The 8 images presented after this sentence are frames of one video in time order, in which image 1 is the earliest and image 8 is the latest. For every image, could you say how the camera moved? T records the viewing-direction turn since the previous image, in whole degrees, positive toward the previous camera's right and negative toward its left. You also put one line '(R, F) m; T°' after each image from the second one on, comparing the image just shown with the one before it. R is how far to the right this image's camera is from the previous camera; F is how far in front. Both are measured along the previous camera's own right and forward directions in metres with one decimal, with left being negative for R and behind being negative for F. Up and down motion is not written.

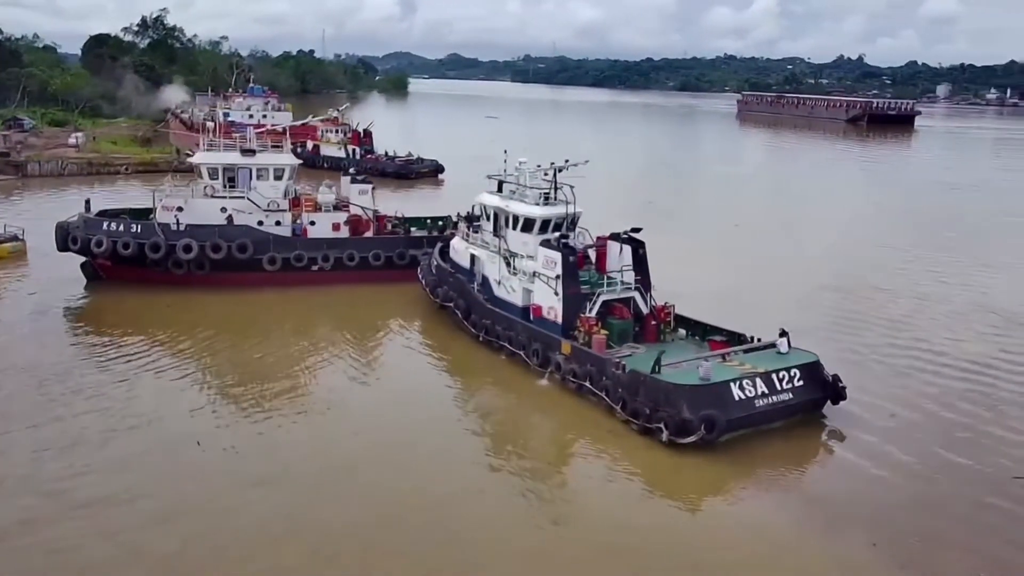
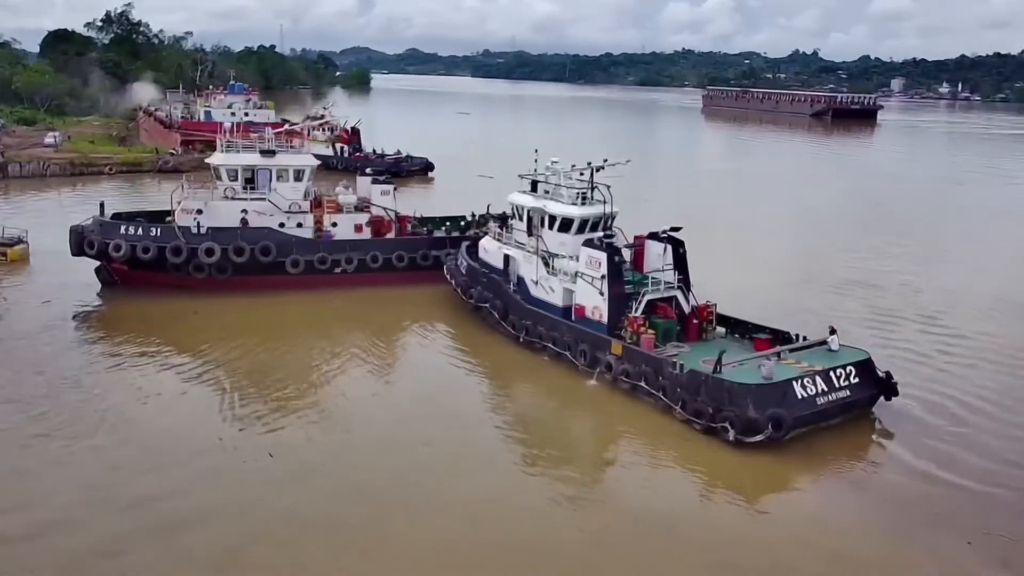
(-1.1, +0.1) m; +3°
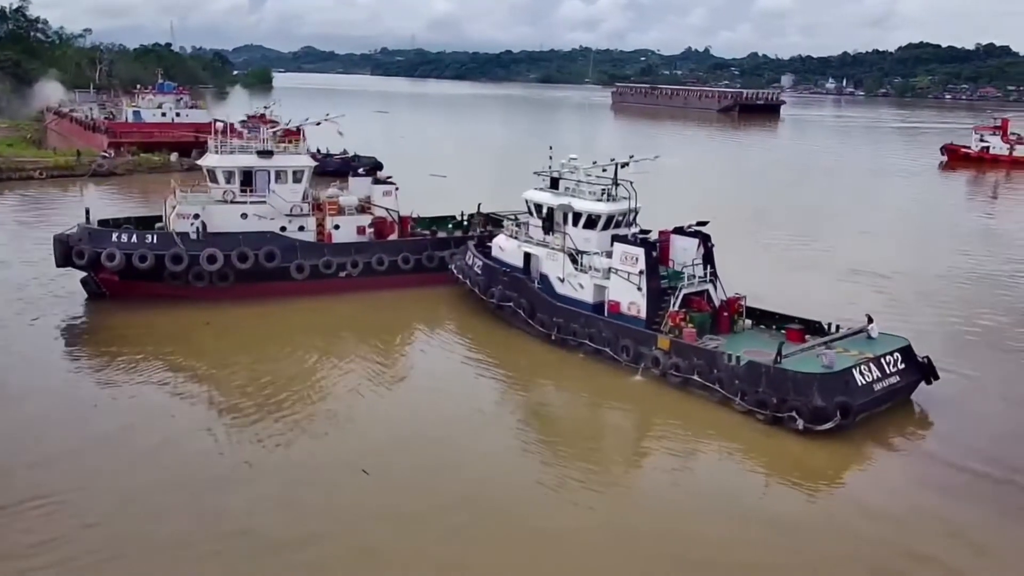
(-1.8, +0.2) m; +6°
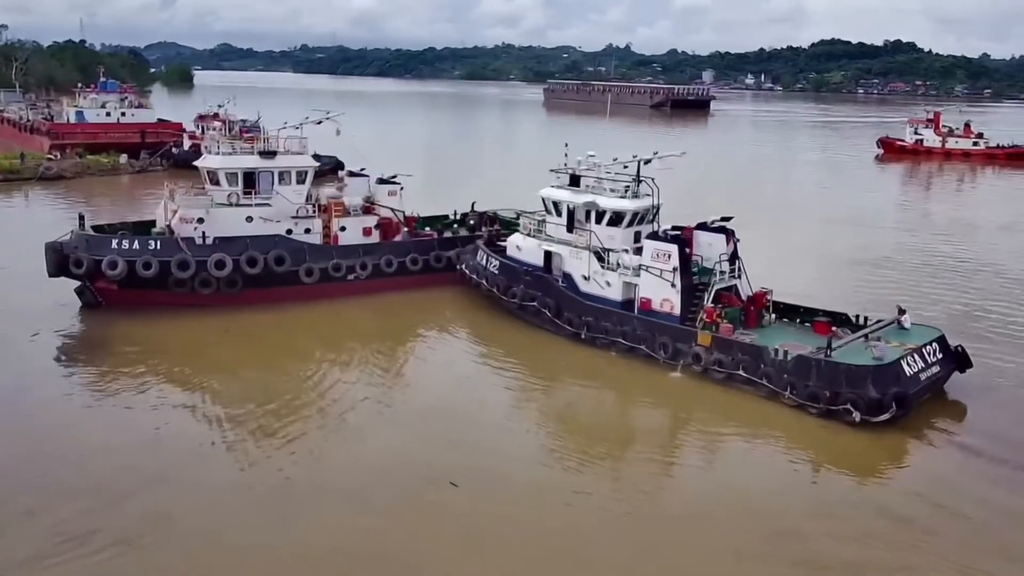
(-1.4, +0.3) m; +5°
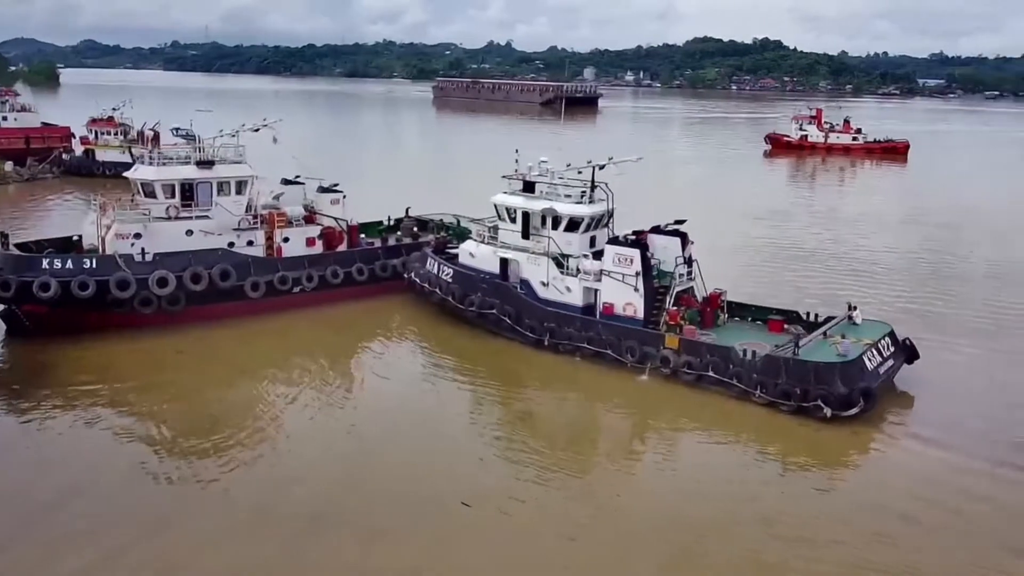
(-1.0, +0.2) m; +7°
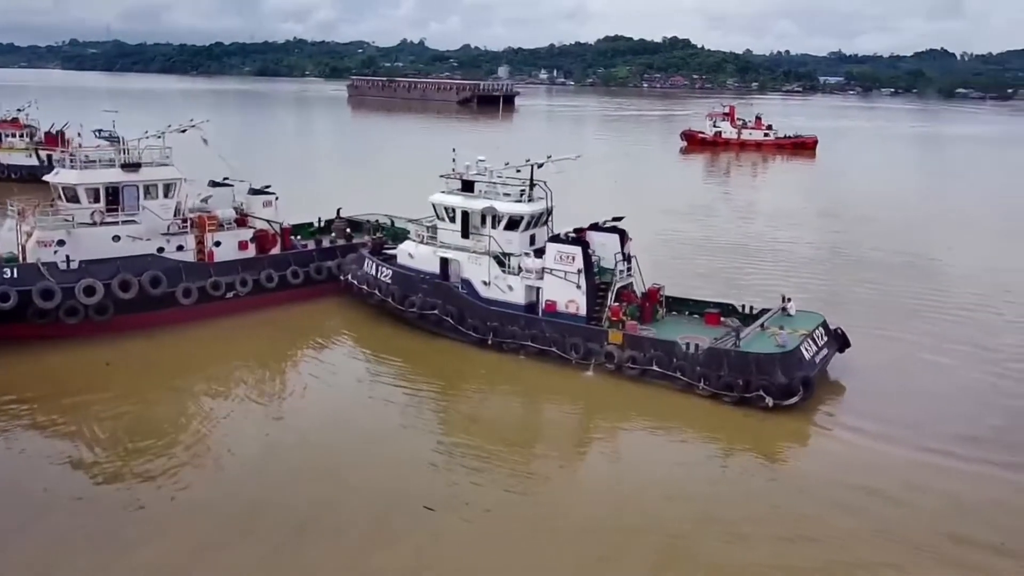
(-0.3, 0.0) m; +5°
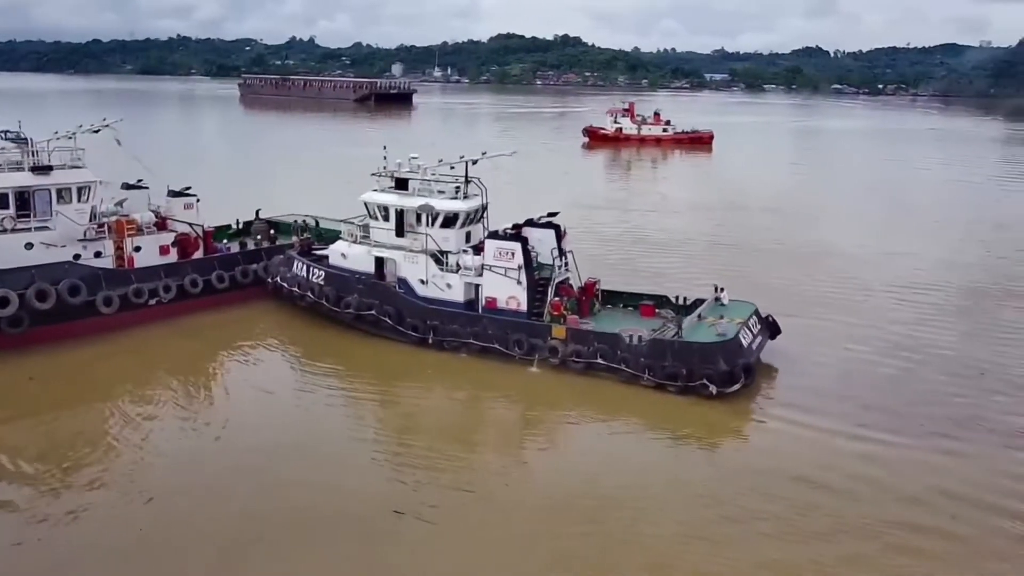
(-0.6, +0.1) m; +6°
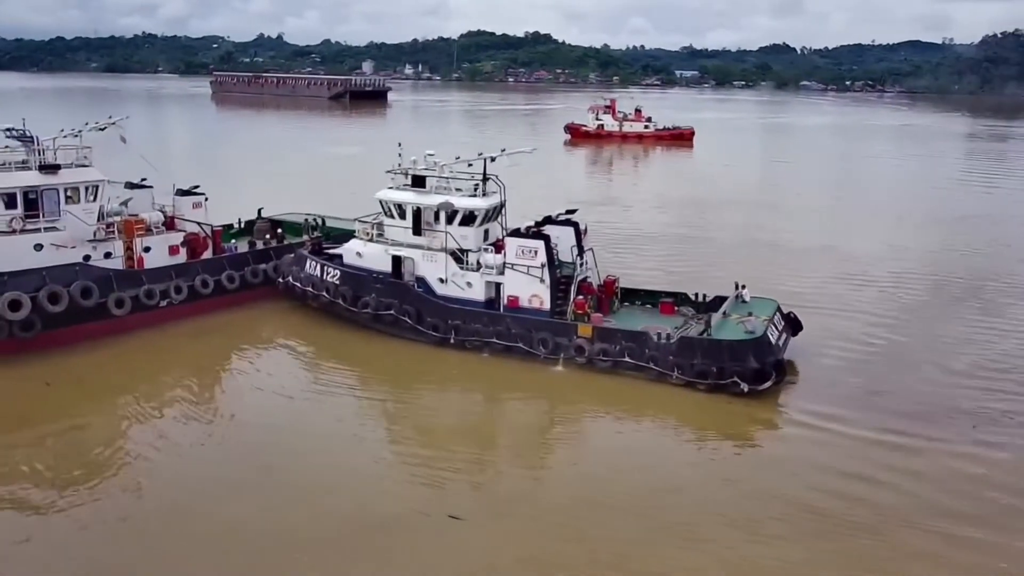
(-0.7, +0.2) m; +2°
